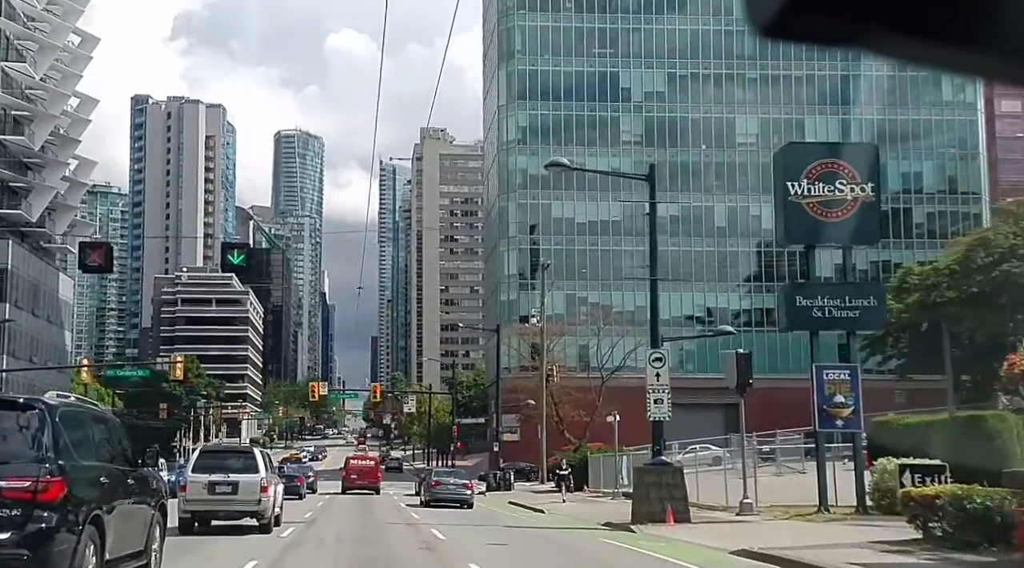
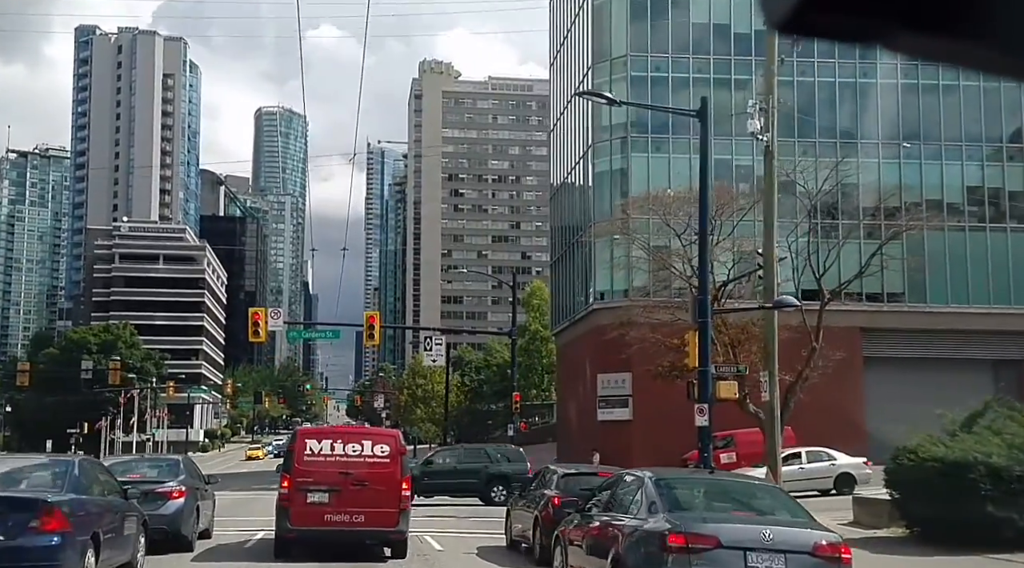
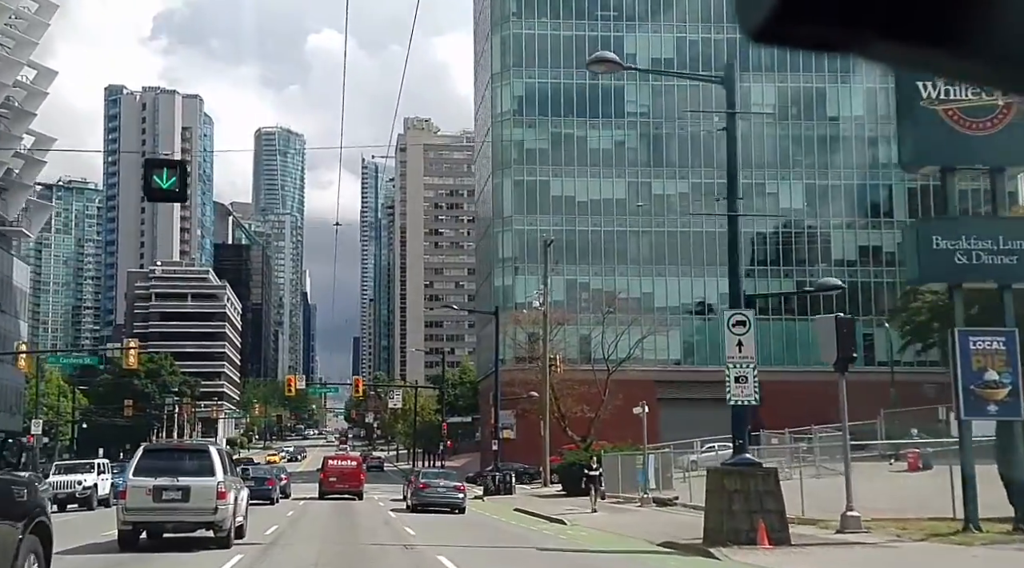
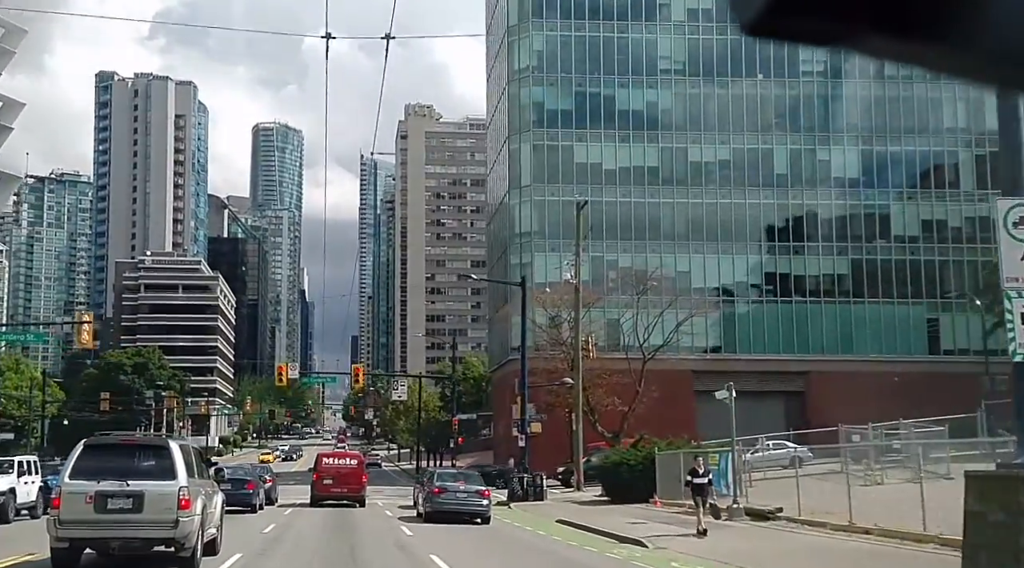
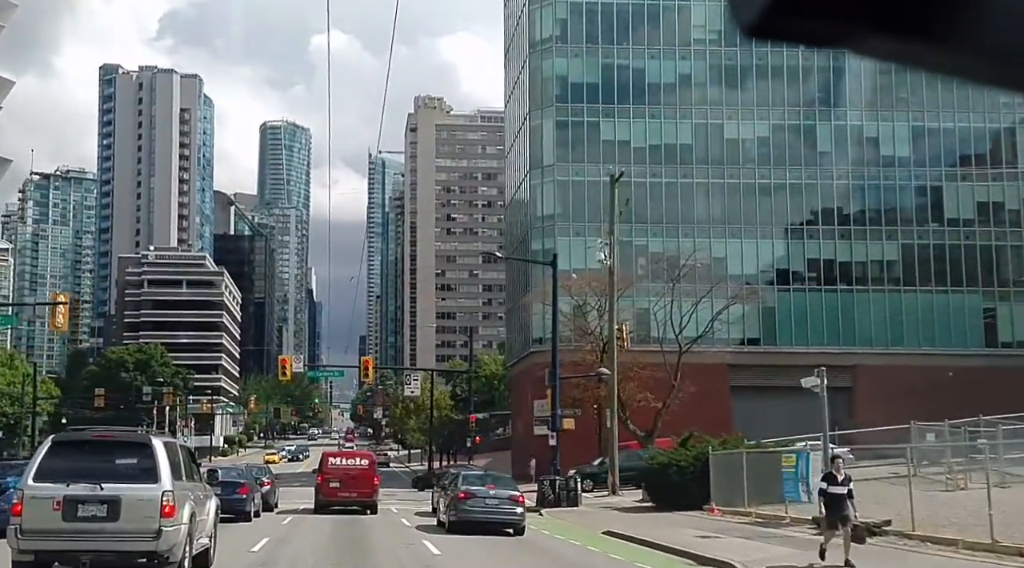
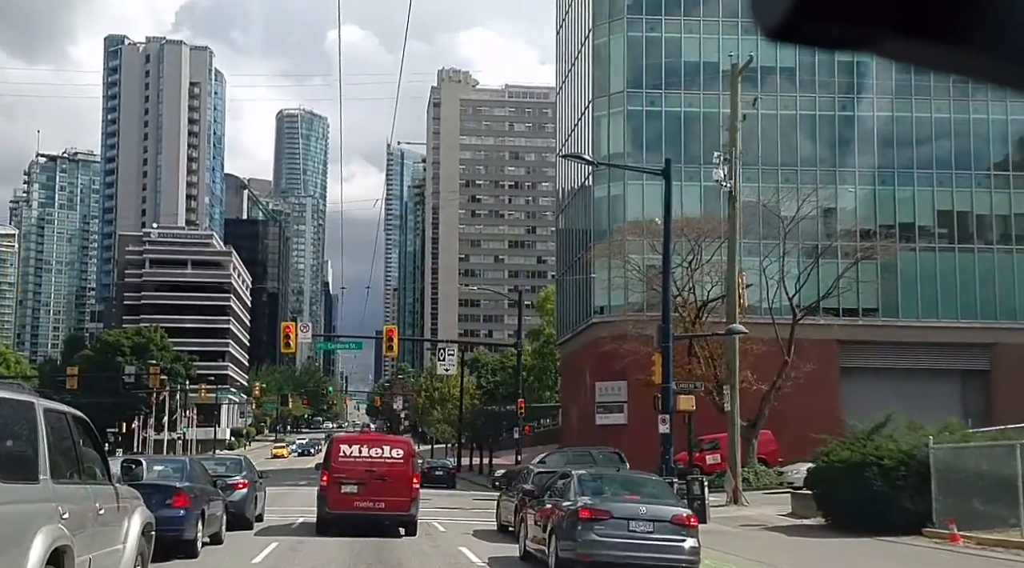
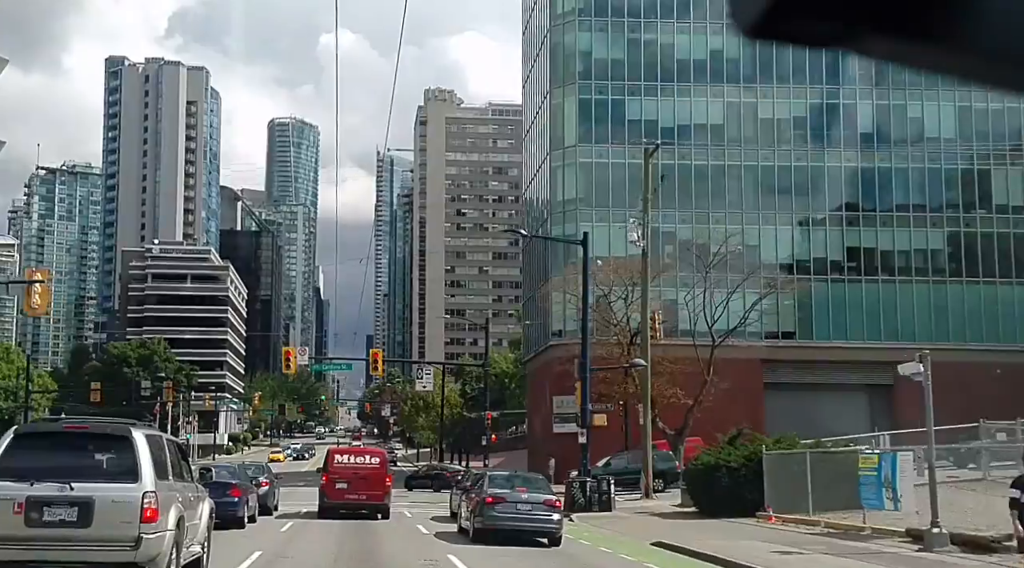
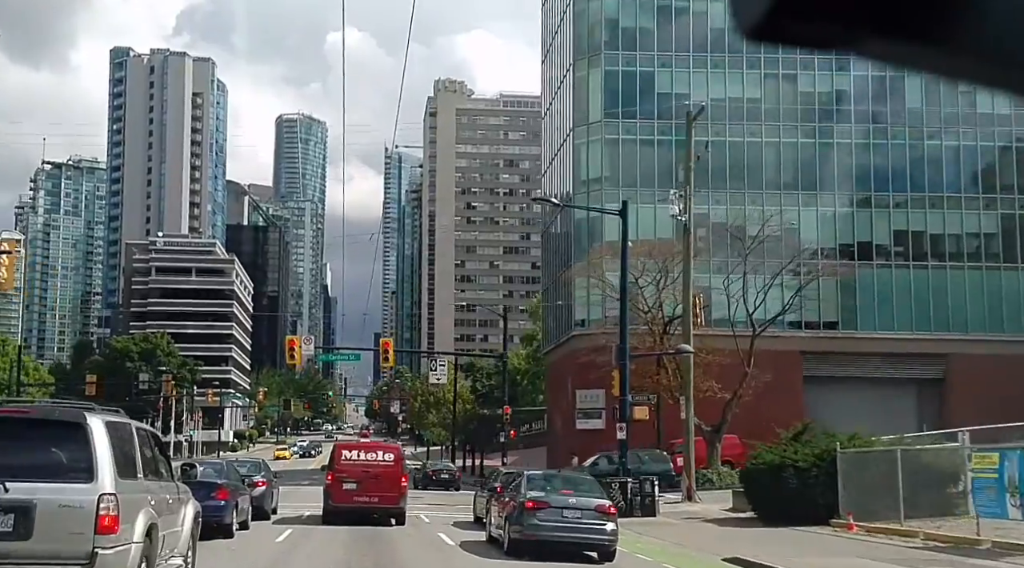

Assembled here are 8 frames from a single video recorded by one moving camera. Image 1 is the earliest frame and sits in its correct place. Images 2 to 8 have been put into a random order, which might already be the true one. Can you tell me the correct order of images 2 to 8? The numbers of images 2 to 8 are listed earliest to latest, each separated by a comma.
3, 4, 5, 7, 8, 6, 2
